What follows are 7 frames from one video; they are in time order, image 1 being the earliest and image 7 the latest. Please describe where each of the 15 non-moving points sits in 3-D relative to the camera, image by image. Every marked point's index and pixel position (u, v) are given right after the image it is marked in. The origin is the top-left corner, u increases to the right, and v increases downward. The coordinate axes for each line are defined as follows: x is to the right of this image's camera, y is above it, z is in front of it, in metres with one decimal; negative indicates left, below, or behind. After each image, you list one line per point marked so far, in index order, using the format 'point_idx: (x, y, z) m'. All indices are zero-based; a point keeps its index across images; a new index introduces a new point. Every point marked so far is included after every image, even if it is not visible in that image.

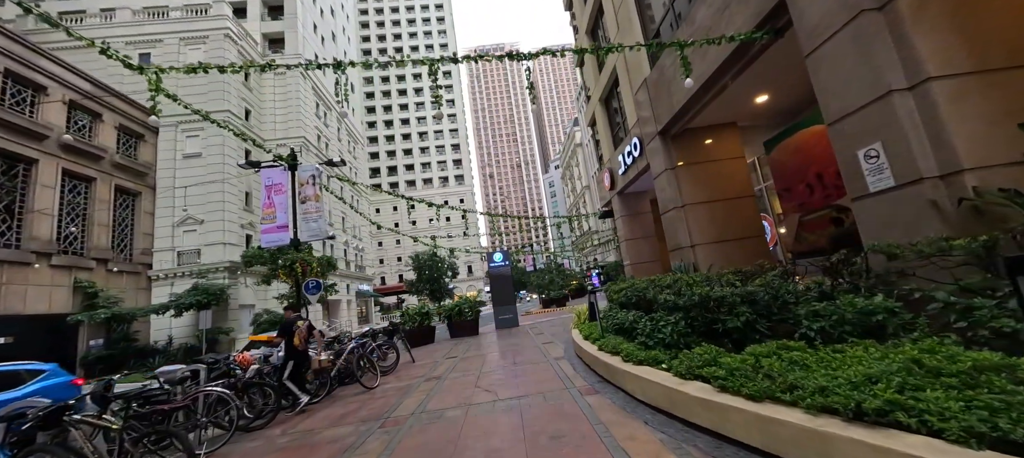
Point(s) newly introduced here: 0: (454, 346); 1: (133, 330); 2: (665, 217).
0: (-1.8, -3.7, +11.3) m
1: (-18.6, -5.0, +17.8) m
2: (+3.8, +0.3, +9.0) m
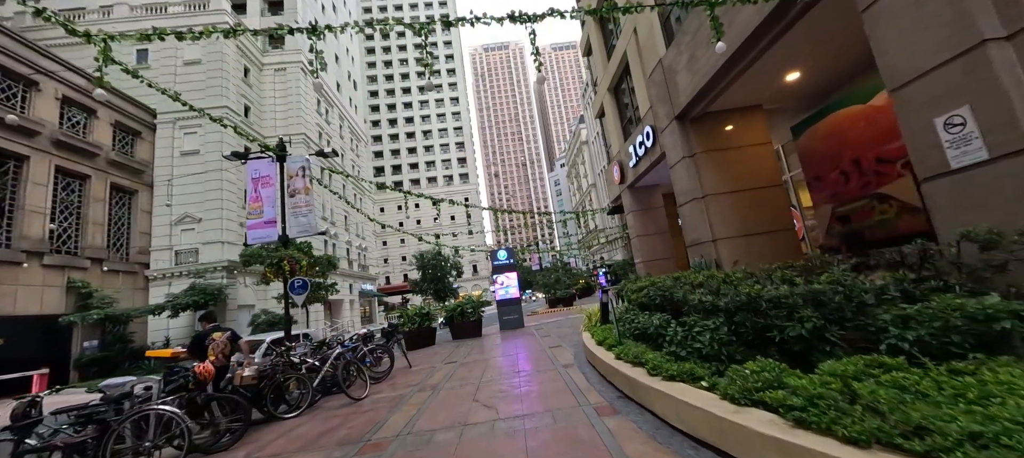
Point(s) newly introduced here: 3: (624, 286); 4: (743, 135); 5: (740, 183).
0: (-1.7, -3.5, +10.7) m
1: (-18.3, -4.9, +17.4) m
2: (+3.9, +0.4, +8.3) m
3: (+2.0, -1.0, +6.4) m
4: (+5.0, +2.0, +7.9) m
5: (+4.8, +1.0, +7.7) m
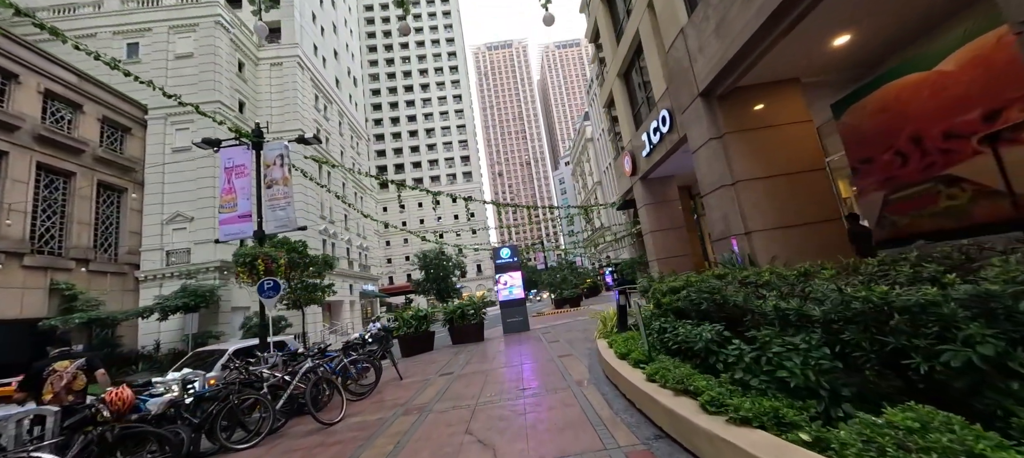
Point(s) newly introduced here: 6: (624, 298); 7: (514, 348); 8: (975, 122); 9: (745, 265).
0: (-1.6, -3.4, +9.7) m
1: (-18.1, -4.9, +16.7) m
2: (+4.0, +0.6, +7.3) m
3: (+2.1, -0.9, +5.5) m
4: (+5.1, +2.2, +6.9) m
5: (+4.8, +1.2, +6.6) m
6: (+1.8, -1.2, +6.1) m
7: (+0.1, -3.0, +9.3) m
8: (+6.7, +1.5, +5.2) m
9: (+4.1, -0.6, +6.4) m
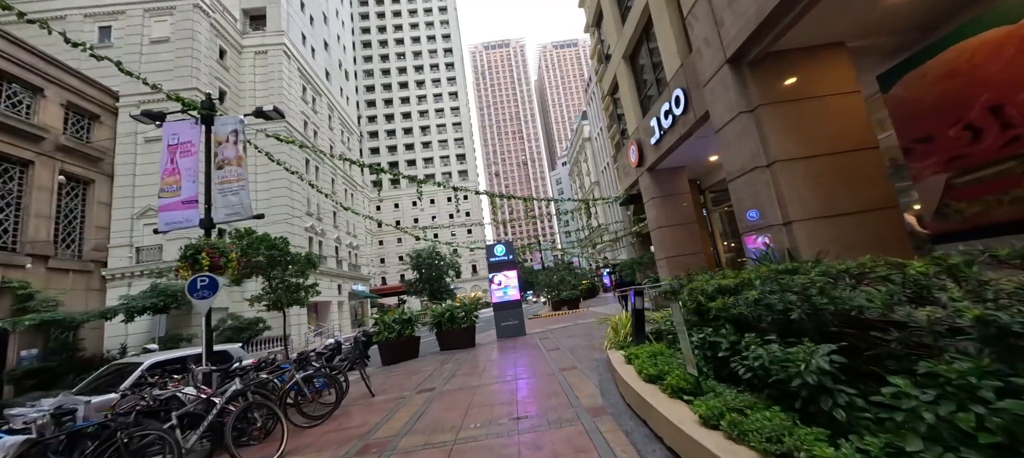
0: (-1.7, -3.2, +8.6) m
1: (-18.3, -4.6, +15.4) m
2: (+3.9, +0.8, +6.2) m
3: (+2.0, -0.7, +4.4) m
4: (+5.0, +2.4, +5.9) m
5: (+4.7, +1.3, +5.6) m
6: (+1.7, -1.0, +5.0) m
7: (-0.1, -2.9, +8.2) m
8: (+6.6, +1.7, +4.2) m
9: (+4.0, -0.5, +5.3) m
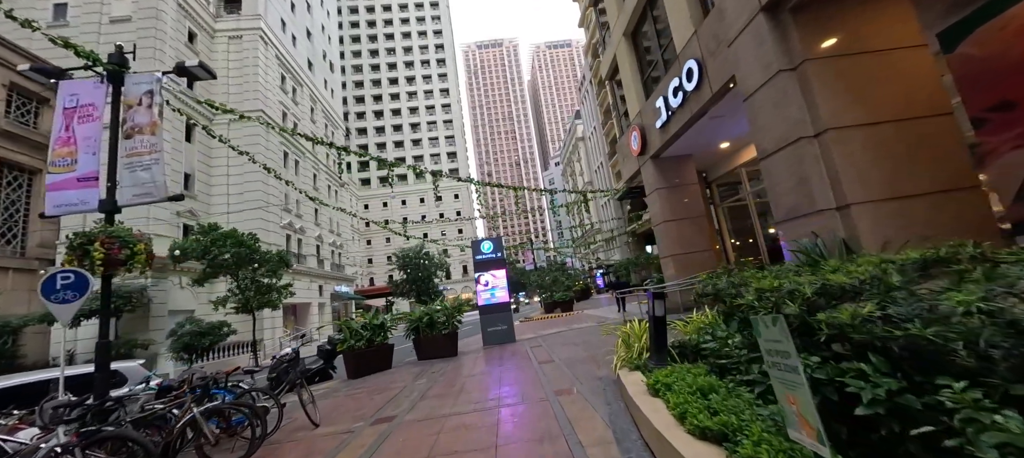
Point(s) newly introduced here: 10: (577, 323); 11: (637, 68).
0: (-2.0, -3.0, +7.3) m
1: (-18.8, -4.4, +13.8) m
2: (+3.6, +0.9, +5.1) m
3: (+1.8, -0.5, +3.2) m
4: (+4.8, +2.5, +4.8) m
5: (+4.5, +1.5, +4.5) m
6: (+1.5, -0.8, +3.8) m
7: (-0.3, -2.7, +7.0) m
8: (+6.4, +1.9, +3.1) m
9: (+3.8, -0.3, +4.2) m
10: (+2.3, -3.3, +12.6) m
11: (+3.7, +4.7, +10.6) m
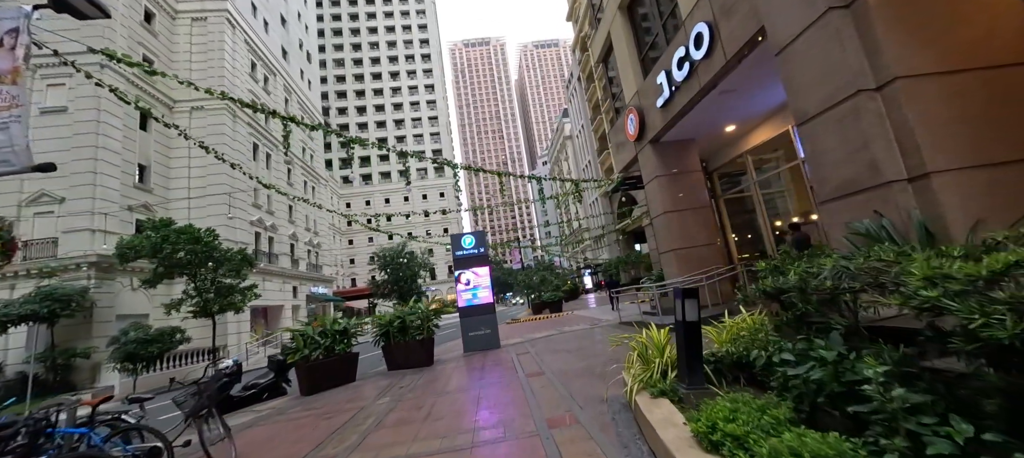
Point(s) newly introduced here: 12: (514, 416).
0: (-2.3, -2.8, +6.2) m
1: (-19.3, -4.2, +12.0) m
2: (+3.4, +1.1, +4.1) m
3: (+1.6, -0.3, +2.2) m
4: (+4.6, +2.8, +3.8) m
5: (+4.3, +1.7, +3.5) m
6: (+1.3, -0.6, +2.8) m
7: (-0.6, -2.5, +5.9) m
8: (+6.3, +2.1, +2.3) m
9: (+3.6, -0.1, +3.2) m
10: (+1.8, -3.1, +11.6) m
11: (+3.2, +4.9, +9.7) m
12: (+0.1, -1.9, +3.8) m
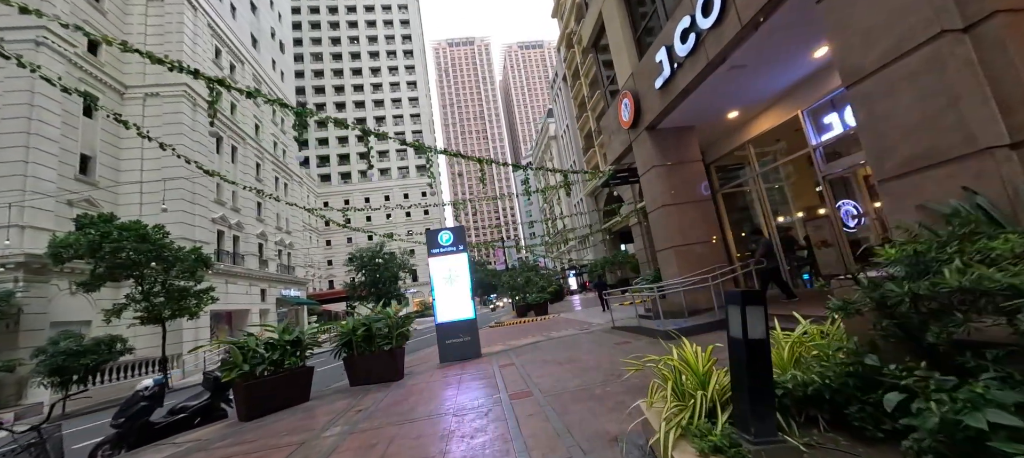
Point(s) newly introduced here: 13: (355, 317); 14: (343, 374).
0: (-2.6, -2.7, +5.1) m
1: (-19.8, -4.0, +10.2) m
2: (+3.3, +1.3, +3.3) m
3: (+1.5, -0.1, +1.3) m
4: (+4.4, +2.9, +3.1) m
5: (+4.2, +1.8, +2.8) m
6: (+1.2, -0.5, +1.9) m
7: (-0.9, -2.4, +4.9) m
8: (+6.2, +2.2, +1.6) m
9: (+3.5, 0.0, +2.4) m
10: (+1.3, -3.0, +10.7) m
11: (+2.8, +5.0, +8.9) m
12: (-0.1, -1.8, +2.8) m
13: (-3.2, -1.8, +7.4) m
14: (-3.7, -3.2, +8.1) m
